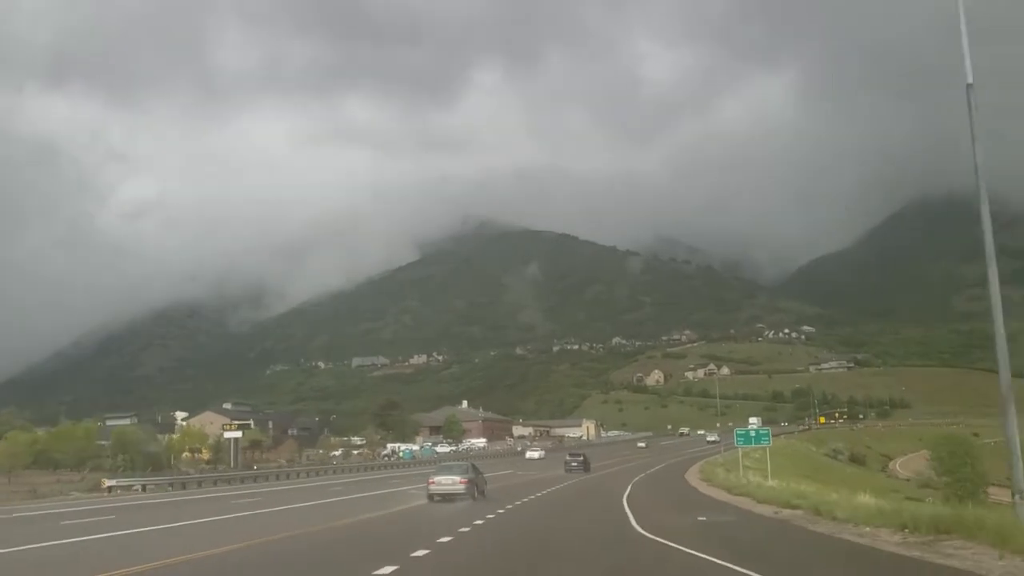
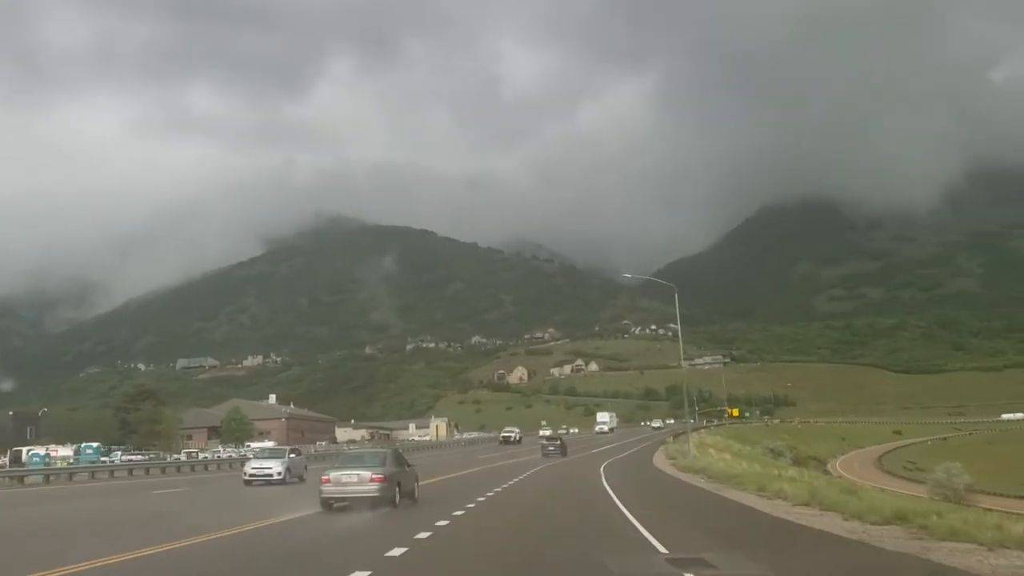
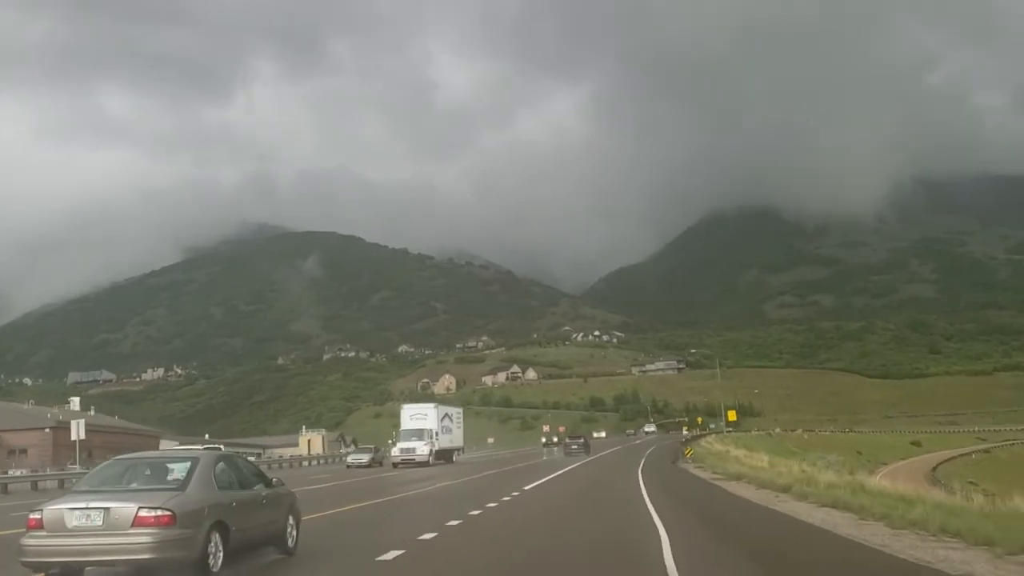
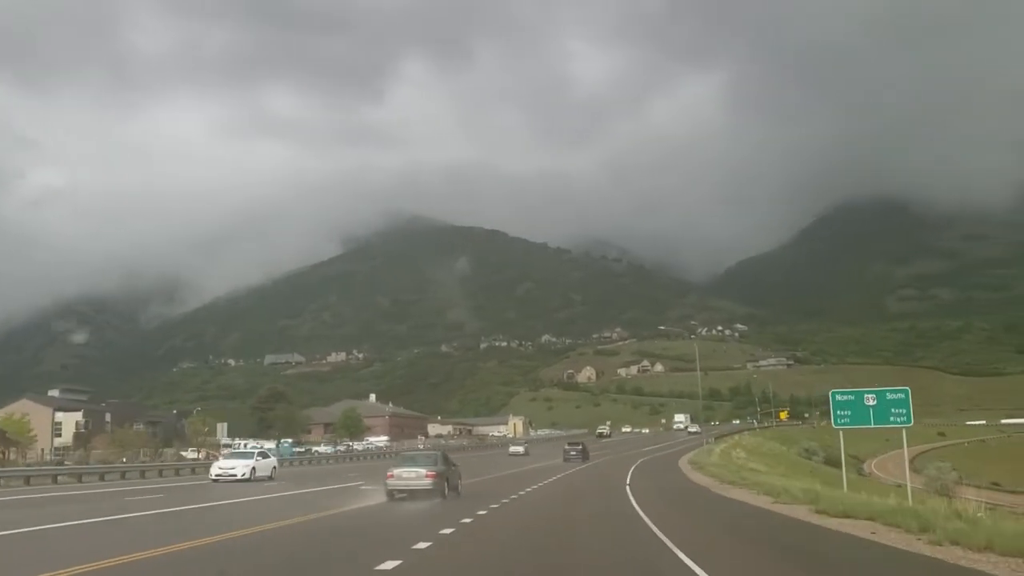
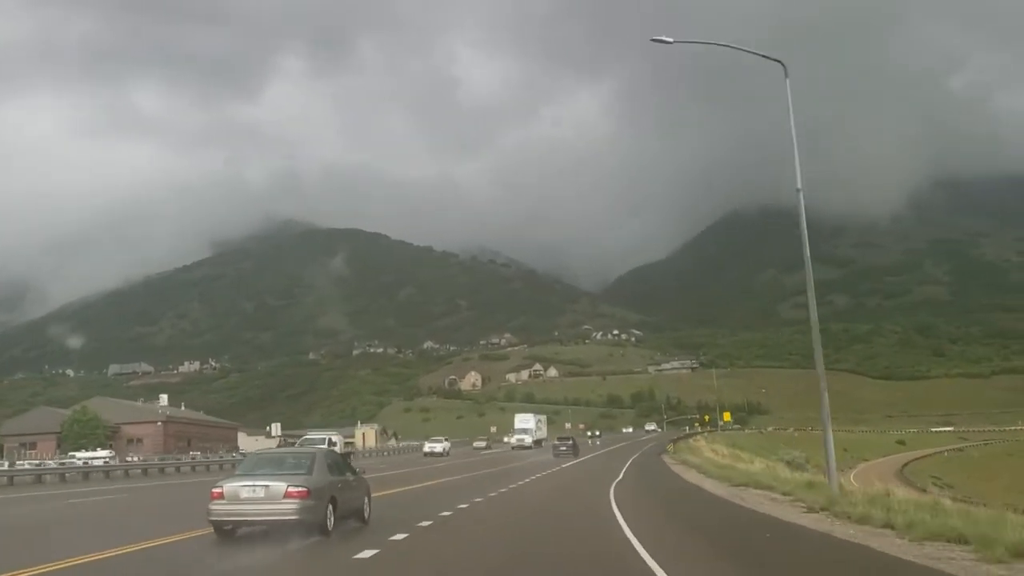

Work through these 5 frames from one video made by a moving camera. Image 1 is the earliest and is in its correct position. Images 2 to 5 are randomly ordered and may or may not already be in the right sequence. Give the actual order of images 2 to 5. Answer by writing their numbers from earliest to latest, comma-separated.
4, 2, 5, 3
